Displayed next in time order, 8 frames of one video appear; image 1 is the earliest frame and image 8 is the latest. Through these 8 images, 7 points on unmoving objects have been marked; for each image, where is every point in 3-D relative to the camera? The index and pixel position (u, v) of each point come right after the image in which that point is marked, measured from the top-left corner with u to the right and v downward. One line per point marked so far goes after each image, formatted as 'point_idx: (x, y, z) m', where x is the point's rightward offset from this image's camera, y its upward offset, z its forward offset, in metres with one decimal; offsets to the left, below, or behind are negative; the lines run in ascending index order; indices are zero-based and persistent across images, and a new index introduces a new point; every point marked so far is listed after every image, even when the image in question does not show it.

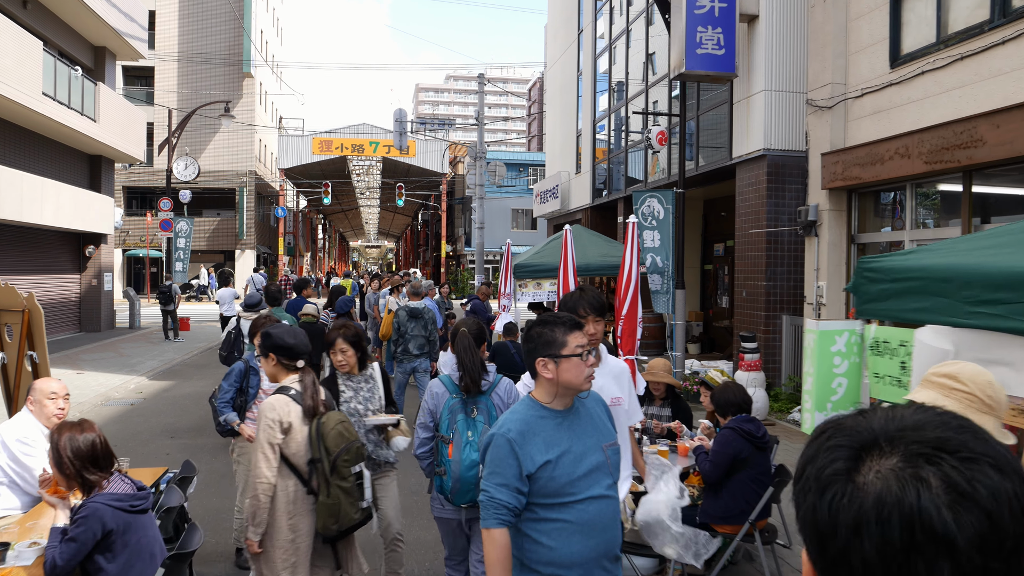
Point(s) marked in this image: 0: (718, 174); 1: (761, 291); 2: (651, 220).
0: (+3.3, +1.8, +12.9) m
1: (+3.3, 0.0, +10.9) m
2: (+2.0, +1.0, +11.6) m
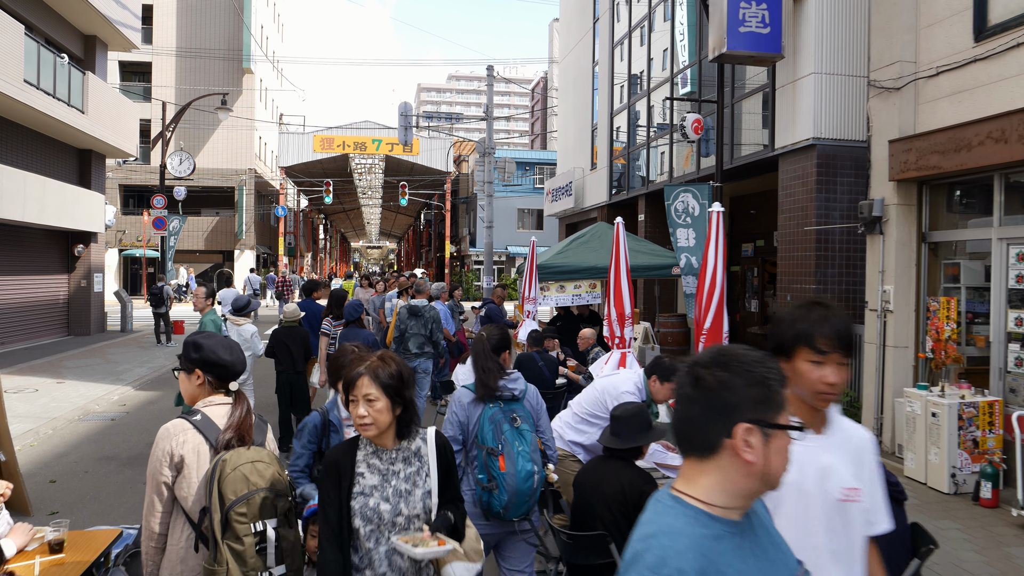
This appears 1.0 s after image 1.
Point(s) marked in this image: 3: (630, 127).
0: (+3.5, +1.8, +11.8) m
1: (+3.6, -0.1, +9.8) m
2: (+2.2, +0.9, +10.6) m
3: (+2.6, +3.6, +18.3) m
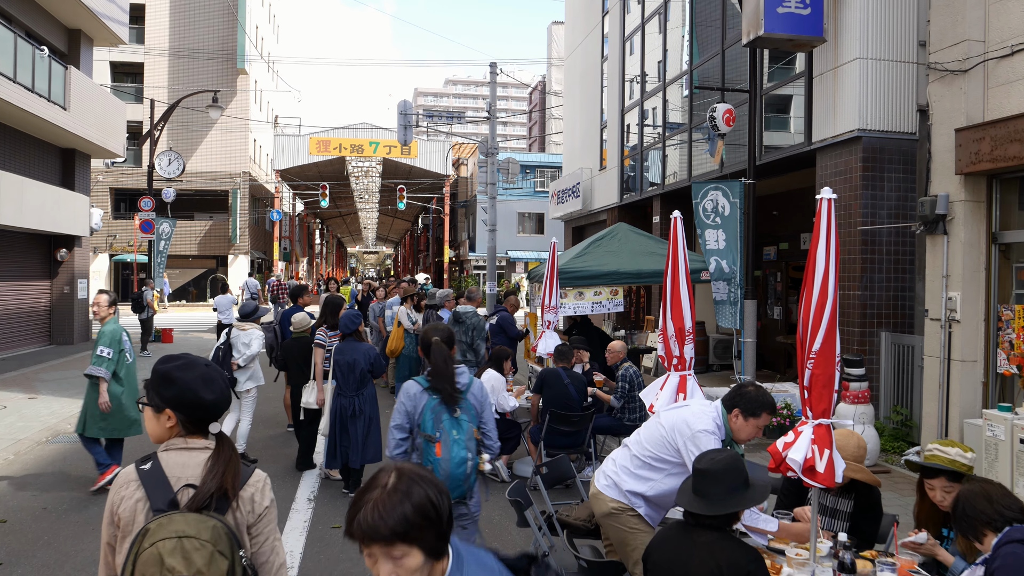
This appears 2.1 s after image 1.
0: (+3.7, +1.7, +10.9) m
1: (+3.7, -0.2, +8.9) m
2: (+2.4, +0.8, +9.7) m
3: (+2.7, +3.4, +17.4) m
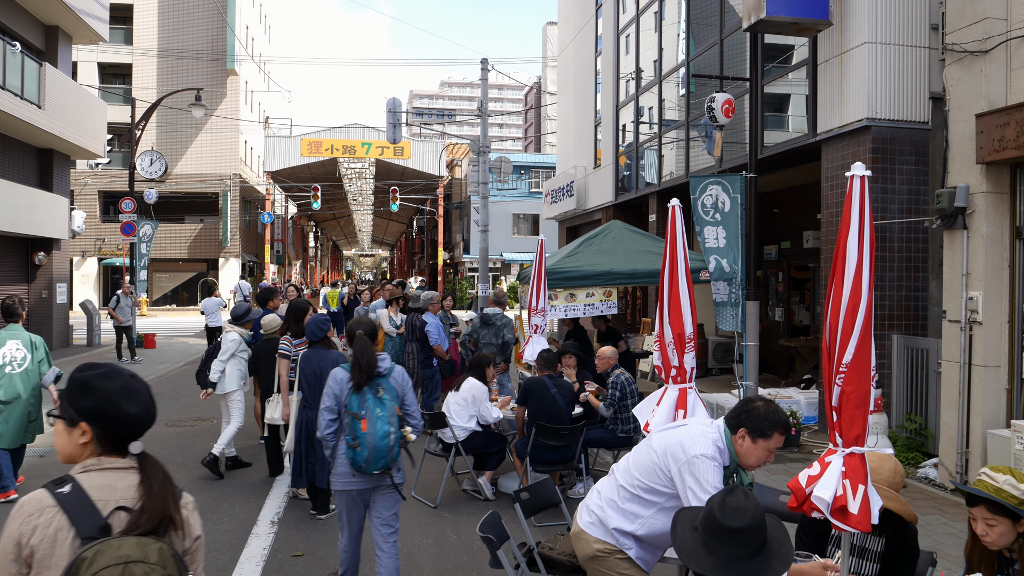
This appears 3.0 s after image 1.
0: (+3.5, +1.7, +10.4) m
1: (+3.6, -0.2, +8.4) m
2: (+2.2, +0.8, +9.1) m
3: (+2.5, +3.4, +16.8) m
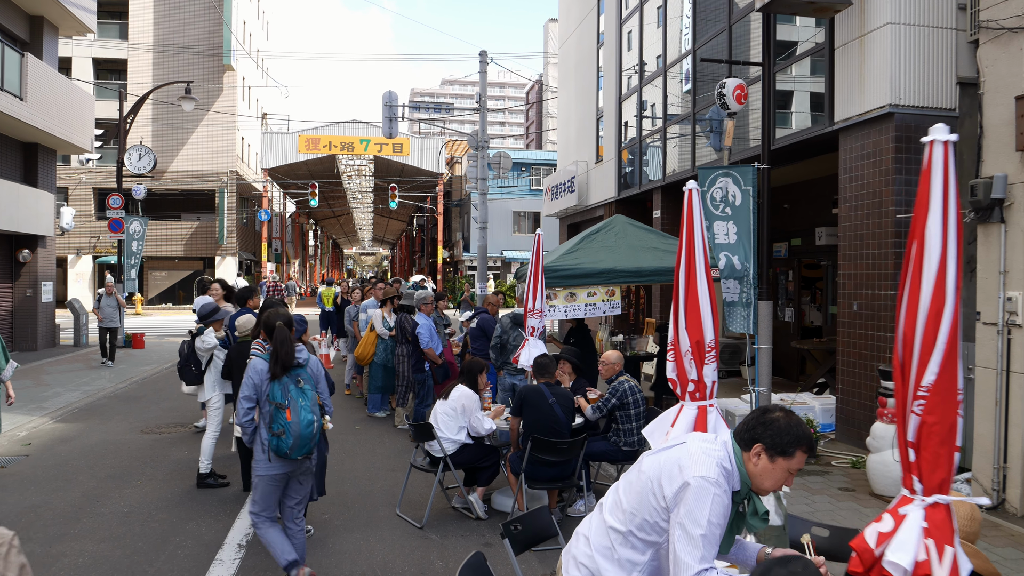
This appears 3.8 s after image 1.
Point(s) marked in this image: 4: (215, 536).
0: (+3.5, +1.7, +9.8) m
1: (+3.6, -0.2, +7.8) m
2: (+2.2, +0.8, +8.5) m
3: (+2.5, +3.4, +16.2) m
4: (-2.0, -1.7, +5.5) m
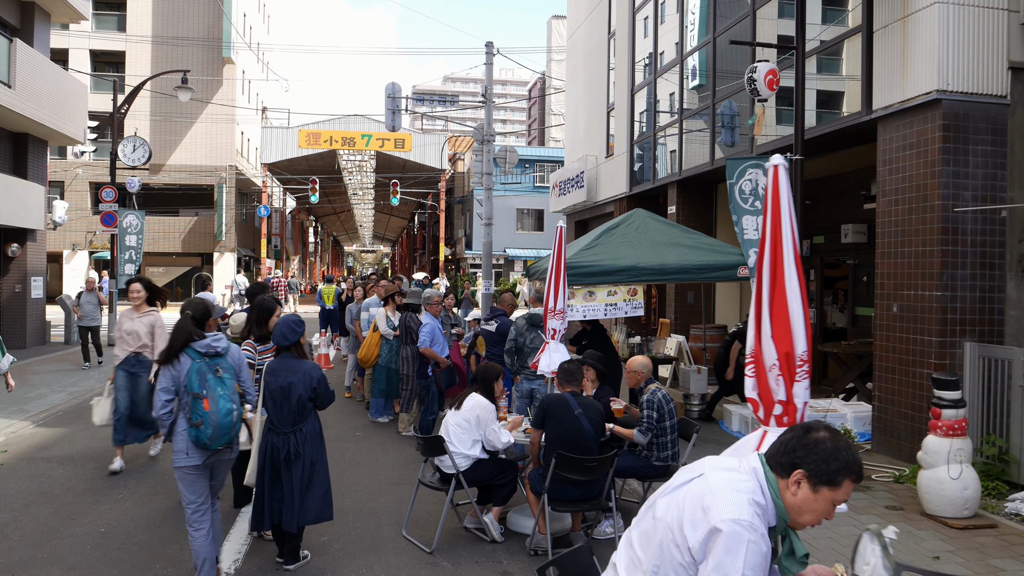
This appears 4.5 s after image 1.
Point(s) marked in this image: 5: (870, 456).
0: (+3.6, +1.7, +9.2) m
1: (+3.7, -0.2, +7.2) m
2: (+2.3, +0.9, +7.9) m
3: (+2.7, +3.5, +15.6) m
4: (-1.9, -1.6, +4.9) m
5: (+3.5, -1.6, +7.9) m
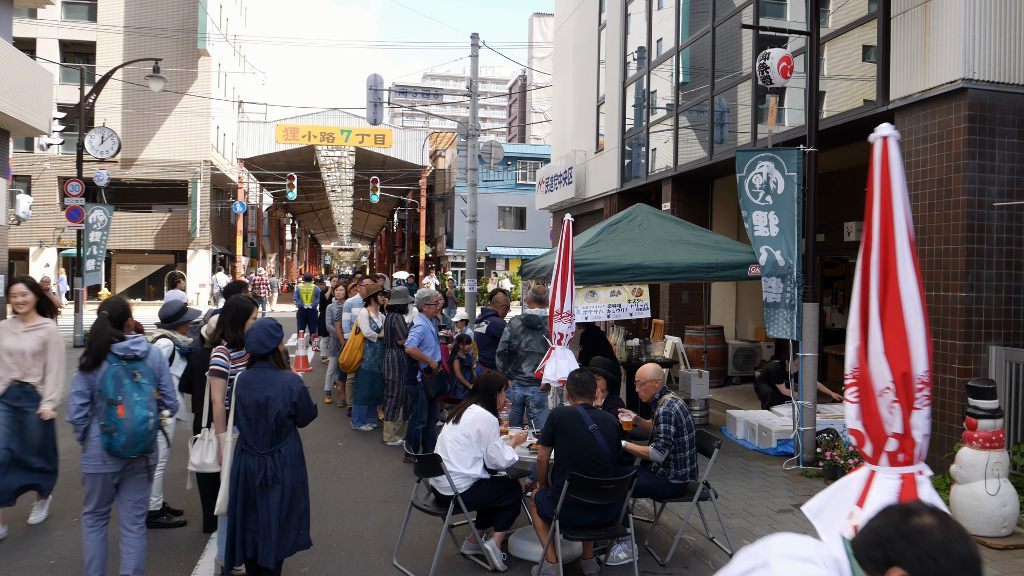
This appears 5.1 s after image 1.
0: (+3.6, +1.7, +8.8) m
1: (+3.7, -0.2, +6.8) m
2: (+2.3, +0.9, +7.4) m
3: (+2.4, +3.5, +15.2) m
4: (-1.8, -1.6, +4.3) m
5: (+3.4, -1.6, +7.4) m
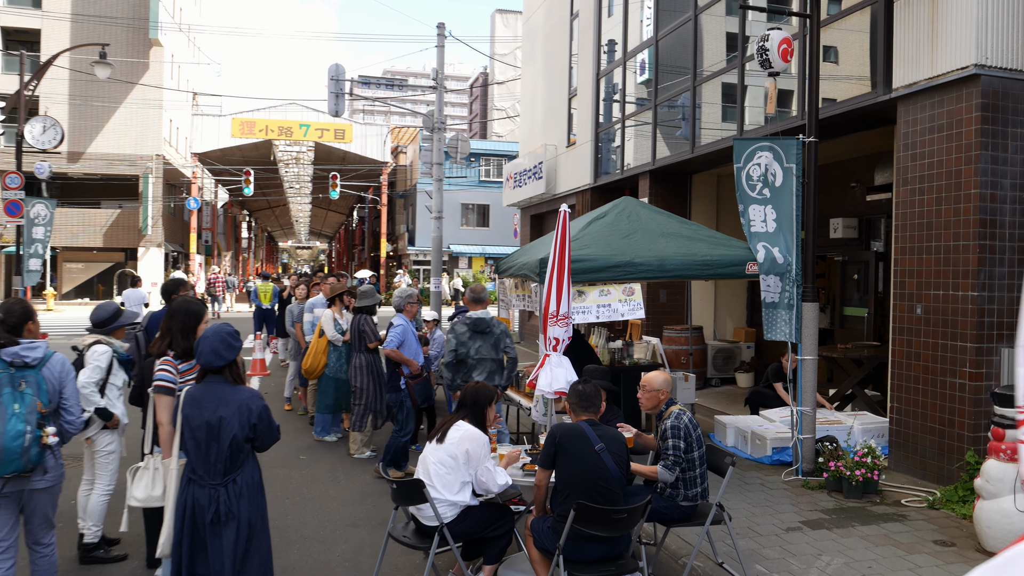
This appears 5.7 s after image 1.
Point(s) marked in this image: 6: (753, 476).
0: (+3.3, +1.7, +8.3) m
1: (+3.5, -0.2, +6.3) m
2: (+2.1, +0.9, +7.0) m
3: (+1.9, +3.5, +14.7) m
4: (-1.9, -1.6, +3.6) m
5: (+3.2, -1.6, +7.0) m
6: (+2.1, -1.6, +7.1) m
